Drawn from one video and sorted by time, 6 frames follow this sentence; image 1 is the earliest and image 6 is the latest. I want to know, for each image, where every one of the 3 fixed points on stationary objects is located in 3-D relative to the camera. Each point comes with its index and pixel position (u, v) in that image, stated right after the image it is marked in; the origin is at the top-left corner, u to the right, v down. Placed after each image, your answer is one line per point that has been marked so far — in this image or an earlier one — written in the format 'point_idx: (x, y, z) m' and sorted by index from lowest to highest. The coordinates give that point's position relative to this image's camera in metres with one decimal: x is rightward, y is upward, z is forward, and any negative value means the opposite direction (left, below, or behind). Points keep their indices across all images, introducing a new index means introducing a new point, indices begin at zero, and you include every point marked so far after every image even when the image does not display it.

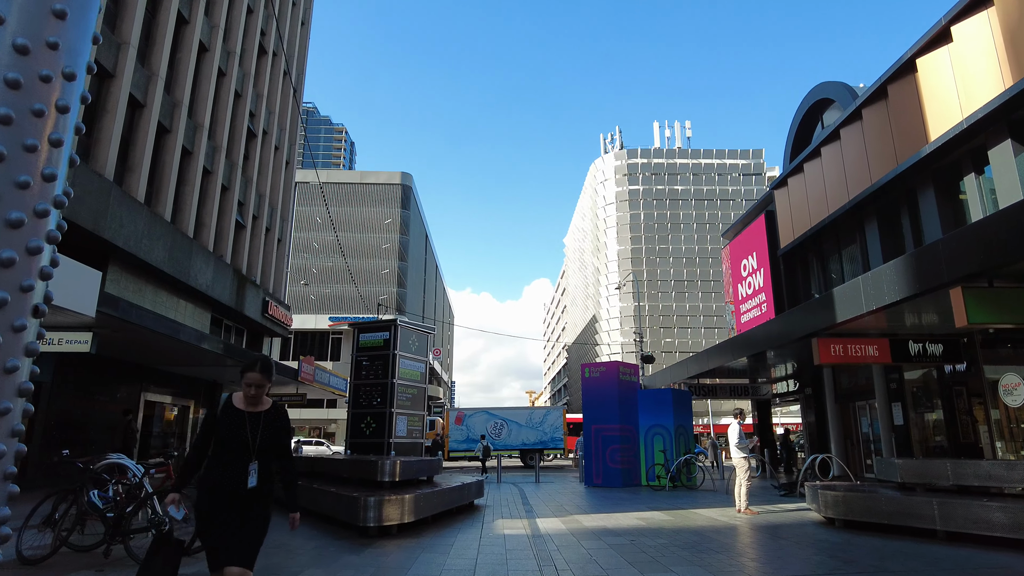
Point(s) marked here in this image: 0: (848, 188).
0: (+9.0, +2.7, +15.7) m
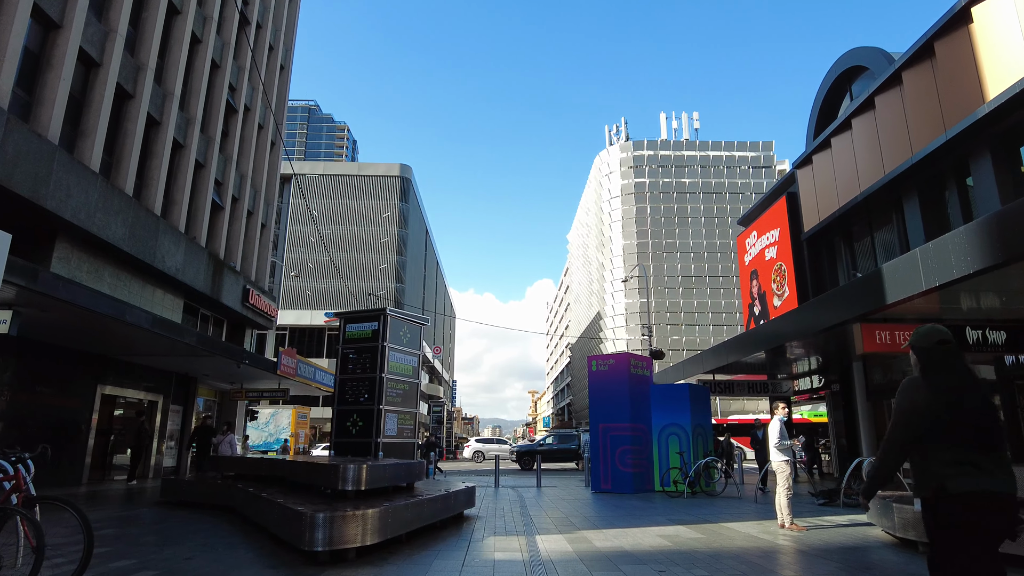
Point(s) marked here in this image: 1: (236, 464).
0: (+9.0, +3.1, +14.1) m
1: (-4.3, -2.7, +9.1) m
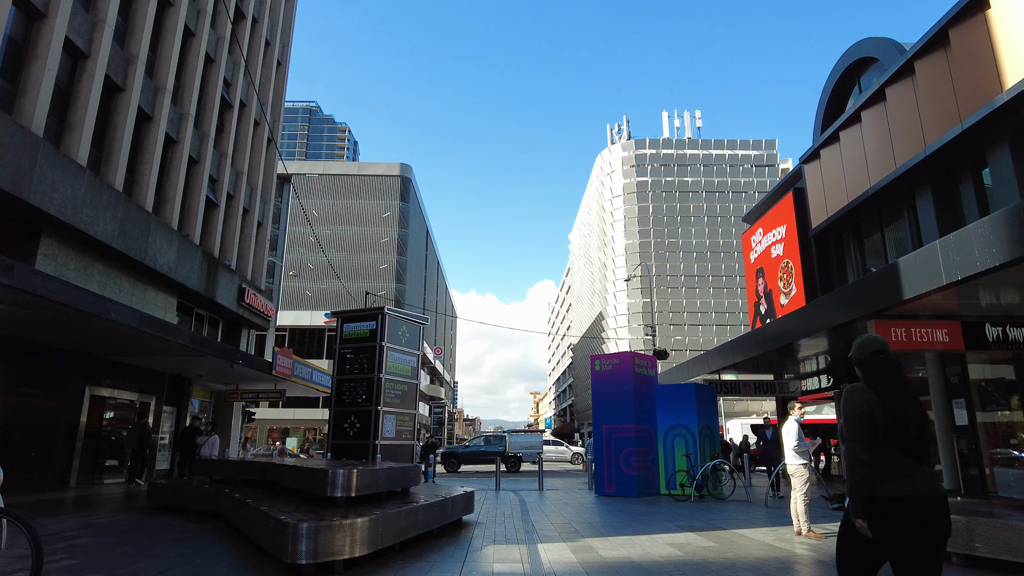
0: (+9.0, +3.1, +13.7) m
1: (-4.3, -2.7, +8.7) m
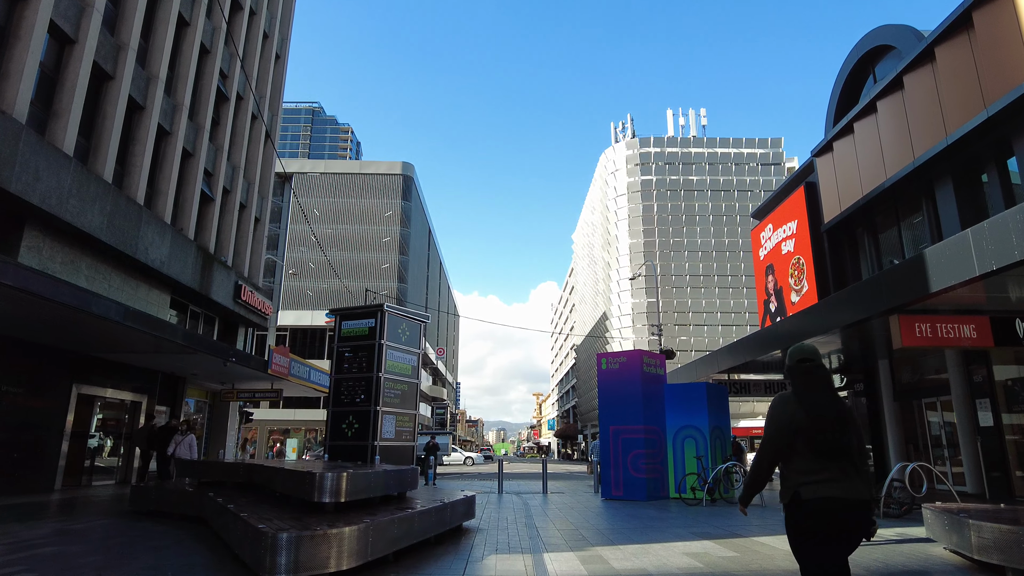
0: (+9.1, +3.2, +13.2) m
1: (-4.2, -2.5, +8.2) m
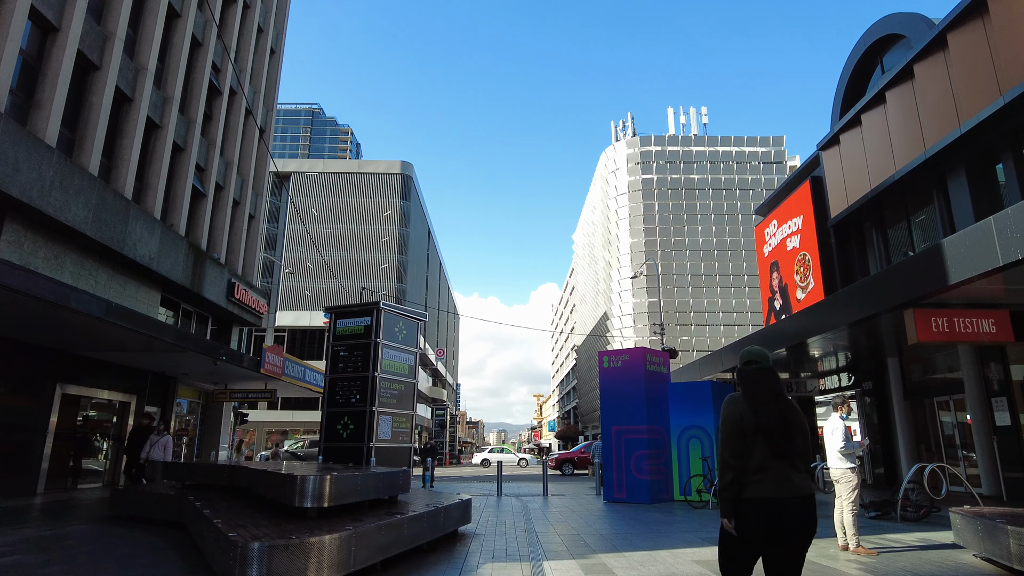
0: (+9.0, +3.3, +12.8) m
1: (-4.2, -2.5, +7.8) m
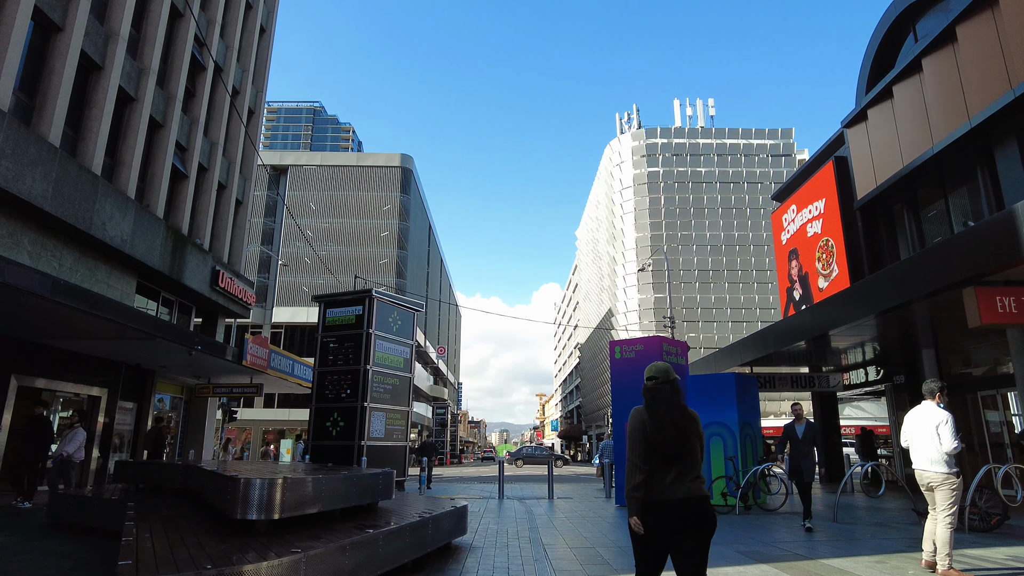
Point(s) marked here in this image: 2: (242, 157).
0: (+9.1, +3.7, +11.7) m
1: (-4.2, -2.1, +6.7) m
2: (-8.9, +4.3, +19.2) m
